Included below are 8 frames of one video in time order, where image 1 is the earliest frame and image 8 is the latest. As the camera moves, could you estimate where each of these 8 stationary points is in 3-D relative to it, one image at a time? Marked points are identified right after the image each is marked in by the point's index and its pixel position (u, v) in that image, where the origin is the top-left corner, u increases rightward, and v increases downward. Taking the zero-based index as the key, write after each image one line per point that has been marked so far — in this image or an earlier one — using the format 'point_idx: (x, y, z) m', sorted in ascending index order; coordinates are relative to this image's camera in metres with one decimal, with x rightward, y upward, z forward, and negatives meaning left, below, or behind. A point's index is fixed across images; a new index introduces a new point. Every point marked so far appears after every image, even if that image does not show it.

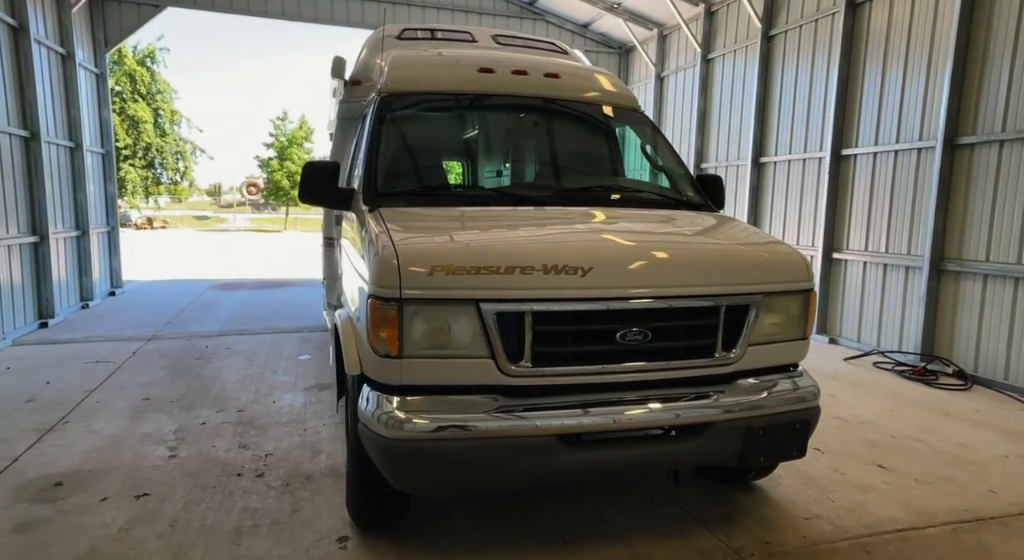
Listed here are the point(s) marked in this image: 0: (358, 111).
0: (-1.1, +1.3, +4.6) m
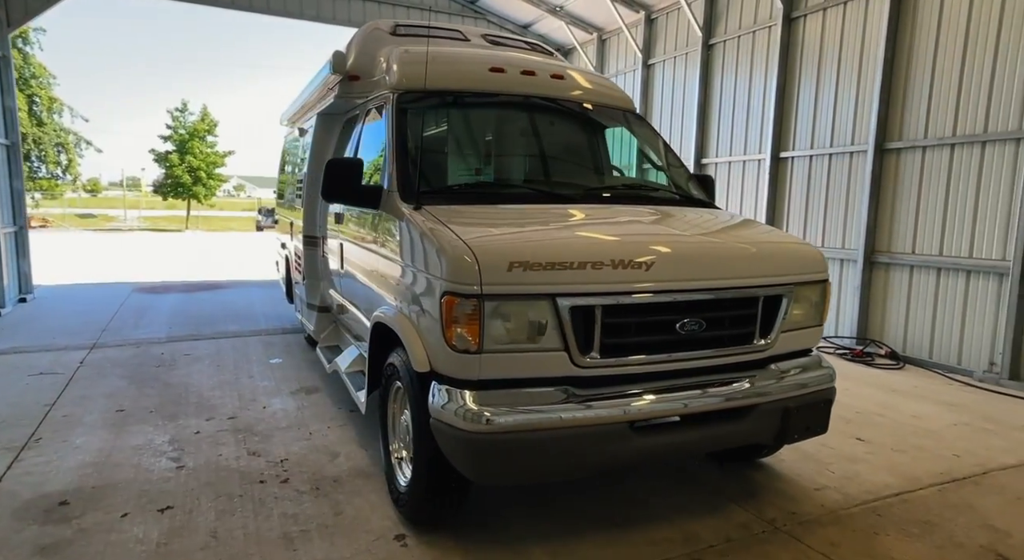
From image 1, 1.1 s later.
0: (-1.2, +1.3, +4.5) m
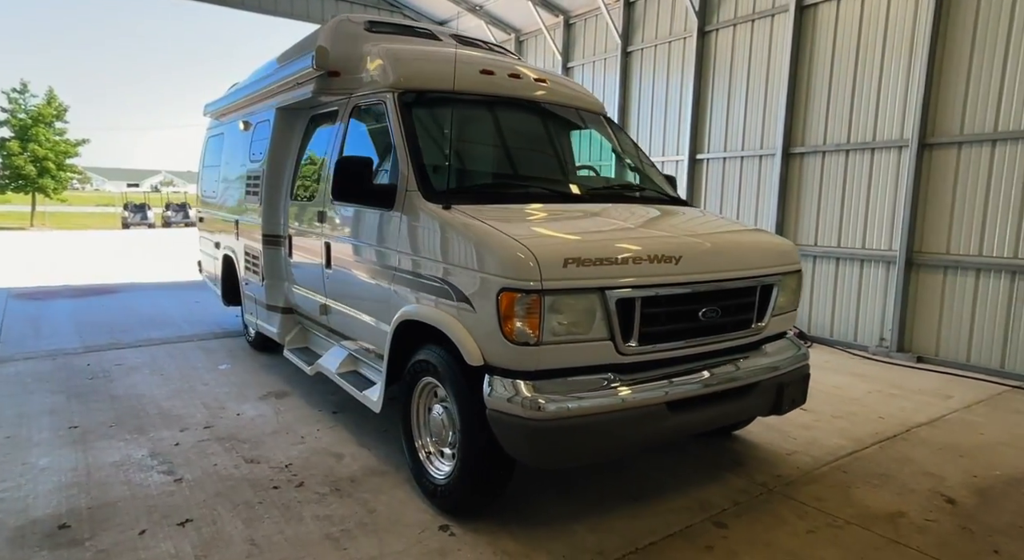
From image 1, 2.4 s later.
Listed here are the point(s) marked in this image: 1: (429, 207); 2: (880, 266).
0: (-1.4, +1.3, +4.4) m
1: (-0.4, +0.4, +3.1) m
2: (+4.1, +0.2, +6.7) m
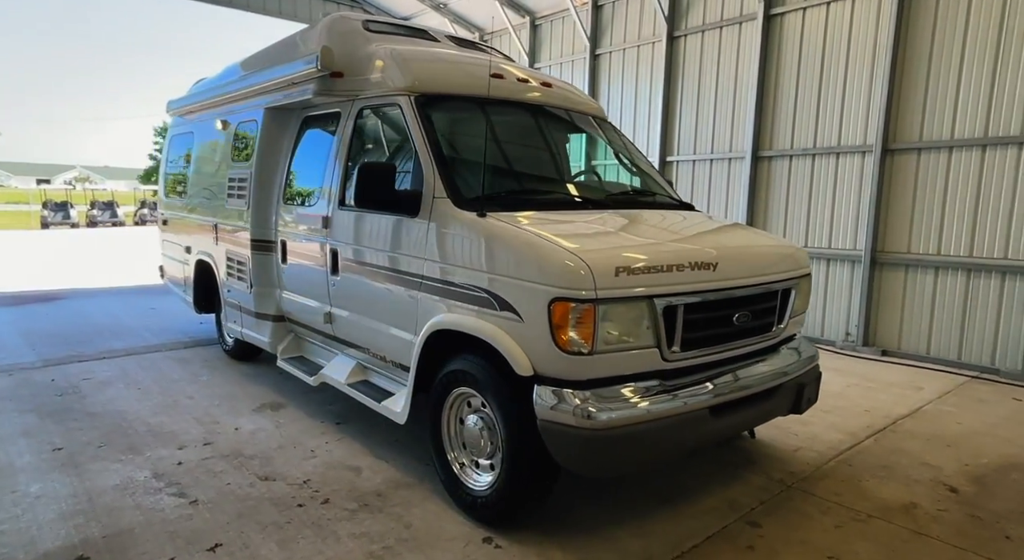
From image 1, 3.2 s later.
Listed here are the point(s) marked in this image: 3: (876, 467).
0: (-1.3, +1.2, +4.3) m
1: (-0.2, +0.3, +3.0) m
2: (+3.9, +0.2, +7.1) m
3: (+2.2, -1.1, +3.7) m
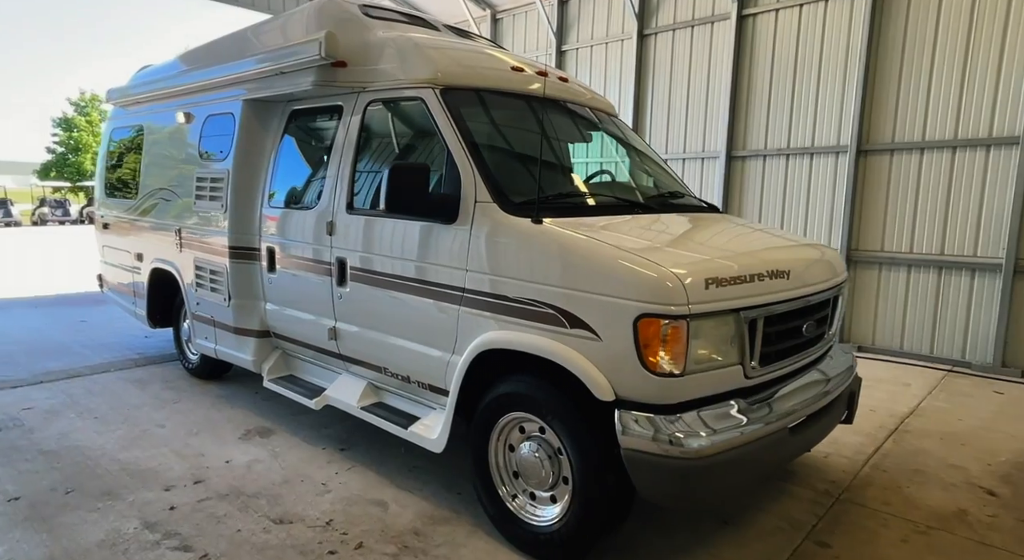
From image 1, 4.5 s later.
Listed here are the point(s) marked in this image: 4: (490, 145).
0: (-1.2, +1.2, +3.9) m
1: (0.0, +0.3, +2.7) m
2: (+3.6, +0.2, +7.2) m
3: (+2.4, -1.2, +3.7) m
4: (-0.1, +0.7, +3.2) m
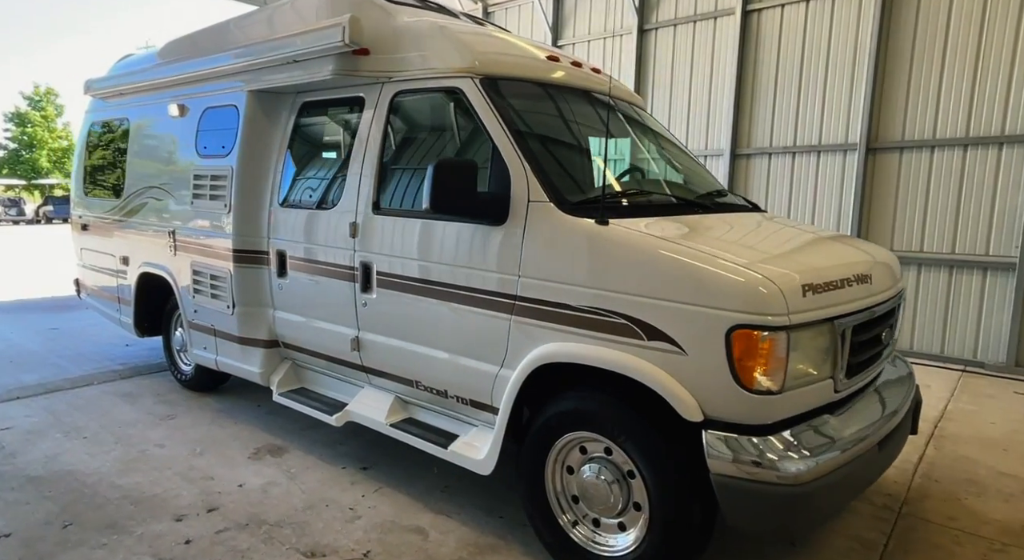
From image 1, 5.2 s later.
0: (-1.0, +1.1, +3.6) m
1: (+0.3, +0.2, +2.5) m
2: (+3.7, +0.2, +7.2) m
3: (+2.6, -1.2, +3.5) m
4: (+0.1, +0.7, +2.9) m
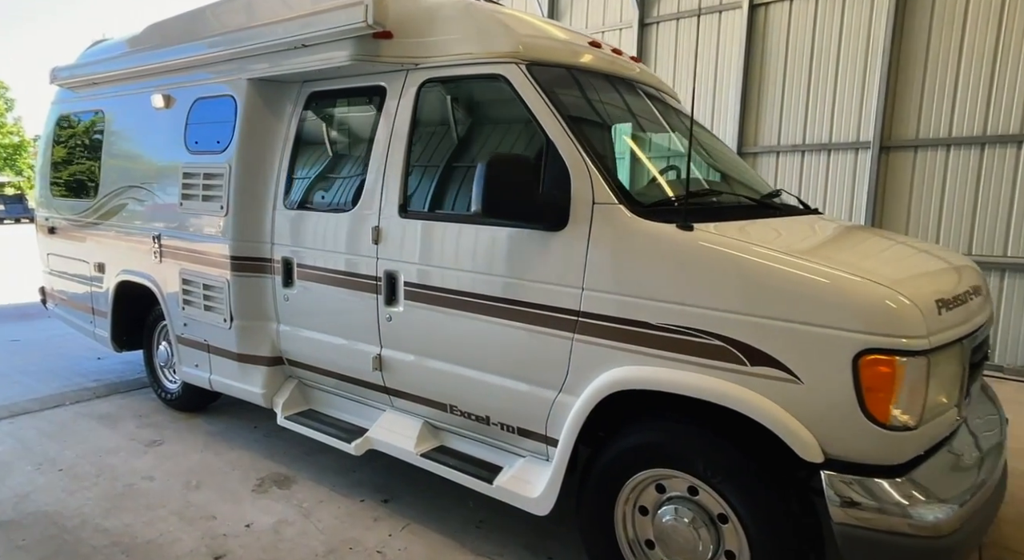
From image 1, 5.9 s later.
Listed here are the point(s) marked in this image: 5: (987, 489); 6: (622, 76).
0: (-0.8, +1.1, +3.2) m
1: (+0.5, +0.2, +2.2) m
2: (+3.7, +0.2, +7.0) m
3: (+2.8, -1.2, +3.3) m
4: (+0.4, +0.6, +2.6) m
5: (+1.6, -0.7, +2.0) m
6: (+0.6, +1.1, +3.3) m
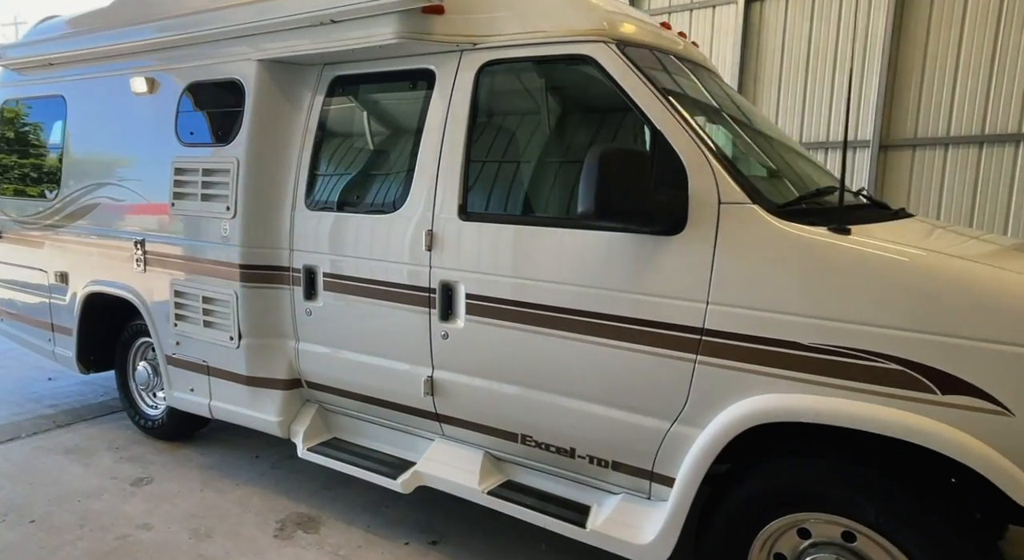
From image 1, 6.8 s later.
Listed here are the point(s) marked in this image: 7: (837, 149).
0: (-0.5, +1.0, +2.8) m
1: (+0.9, +0.2, +1.9) m
2: (+3.7, +0.2, +6.9) m
3: (+3.1, -1.2, +3.2) m
4: (+0.7, +0.6, +2.3) m
5: (+2.0, -0.7, +1.8) m
6: (+0.9, +1.0, +3.0) m
7: (+3.6, +1.5, +6.8) m
